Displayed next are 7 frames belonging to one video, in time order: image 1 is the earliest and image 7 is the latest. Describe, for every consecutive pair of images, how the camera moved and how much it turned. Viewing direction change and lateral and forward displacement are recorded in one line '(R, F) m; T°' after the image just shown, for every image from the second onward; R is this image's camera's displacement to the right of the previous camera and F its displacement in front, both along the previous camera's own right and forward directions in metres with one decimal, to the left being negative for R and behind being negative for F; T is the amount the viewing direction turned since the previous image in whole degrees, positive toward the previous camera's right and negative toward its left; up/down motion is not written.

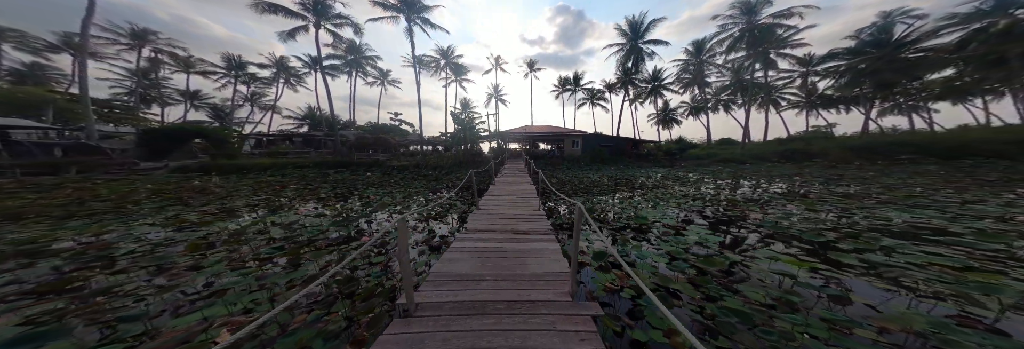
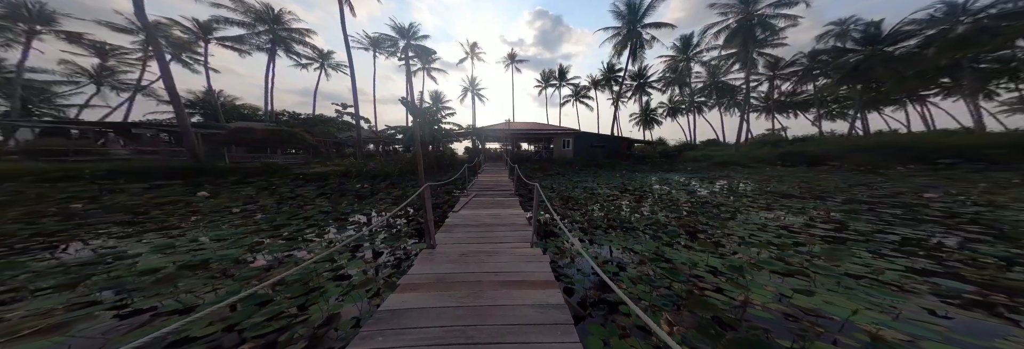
(0.0, +3.7) m; +6°
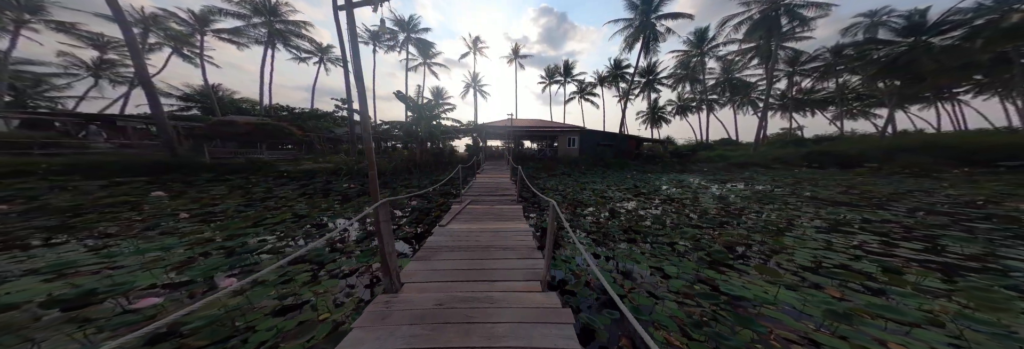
(0.0, +1.0) m; -1°
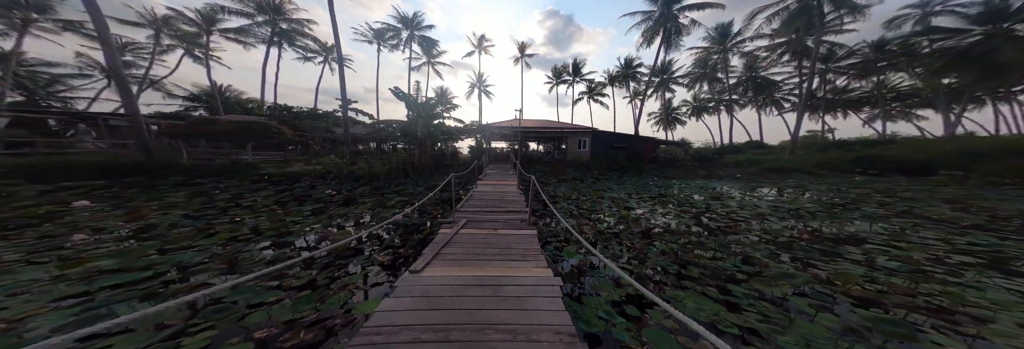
(-0.1, +1.3) m; -2°
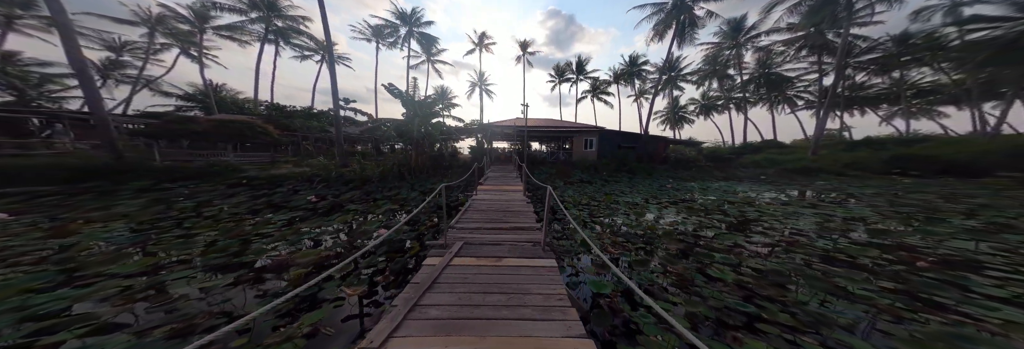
(-0.1, +0.9) m; 0°
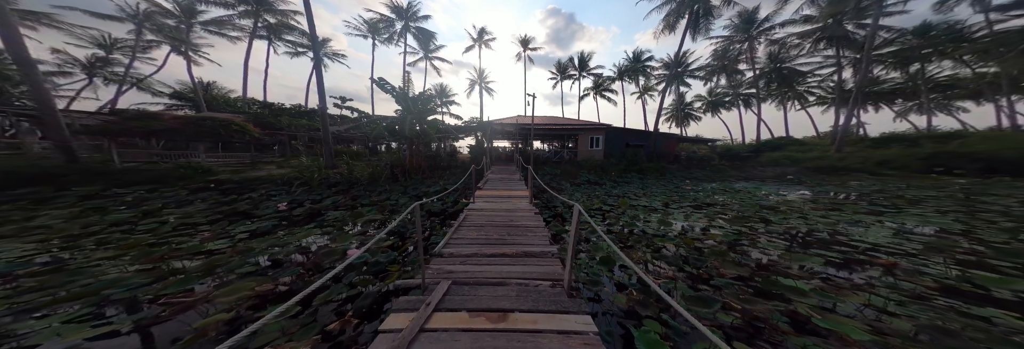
(-0.1, +0.9) m; 0°
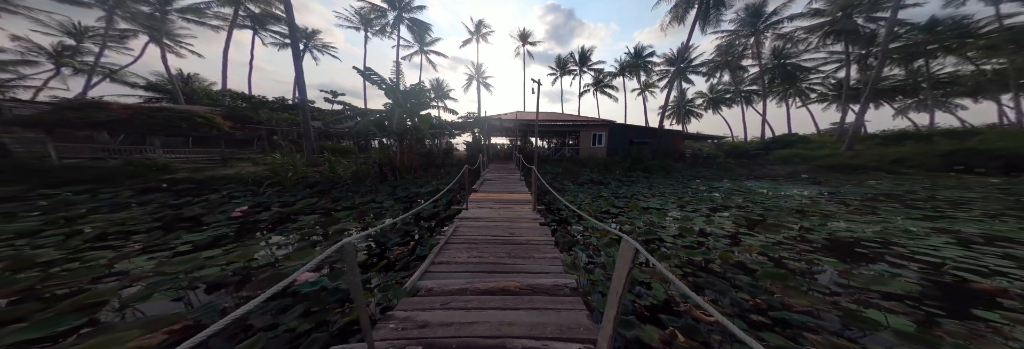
(-0.1, +0.8) m; +1°
